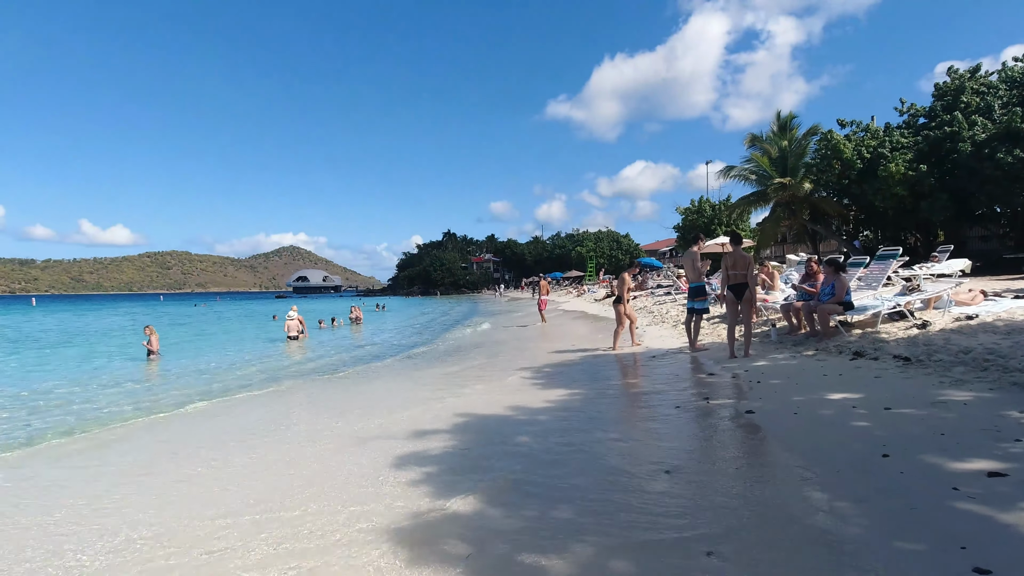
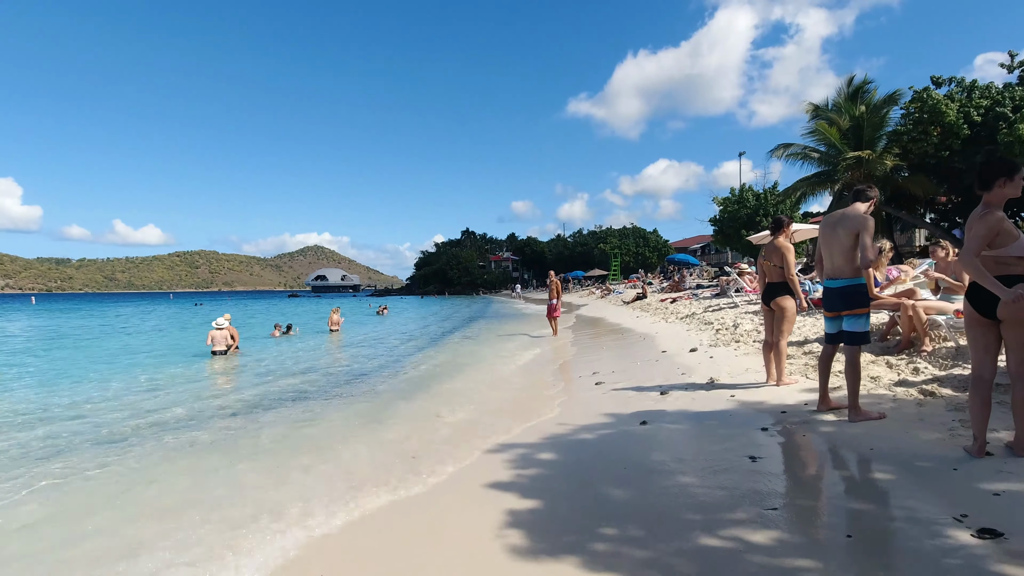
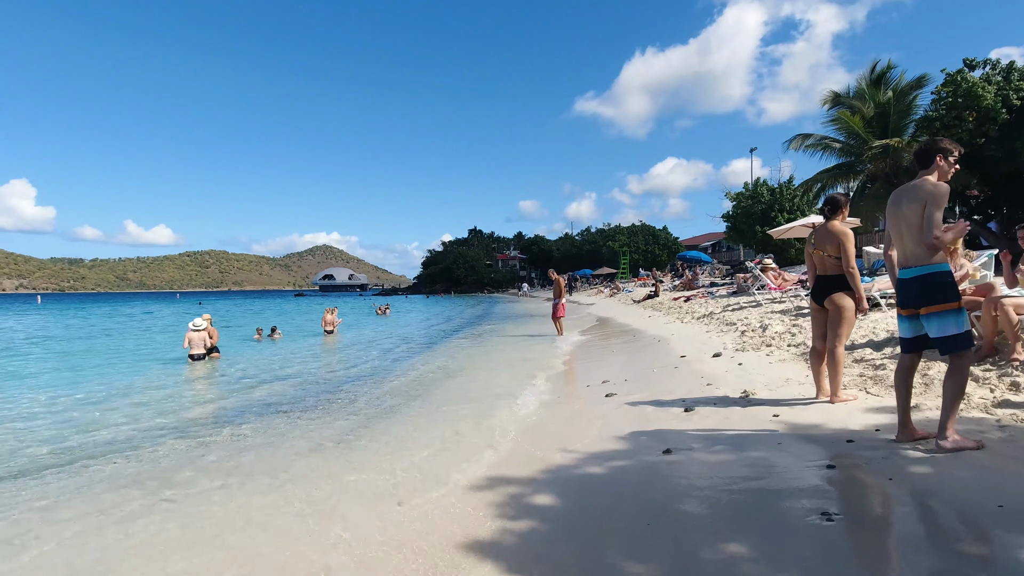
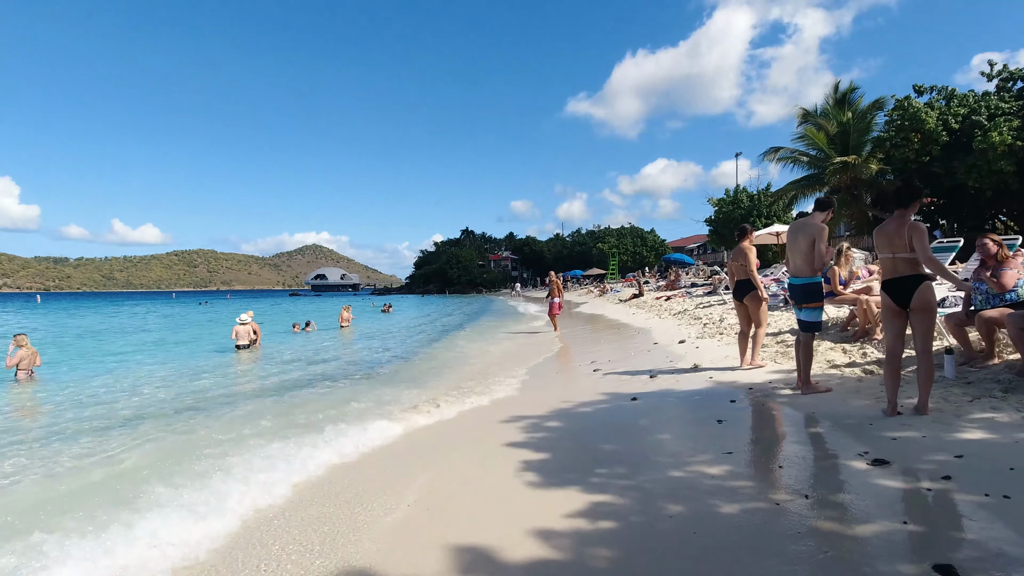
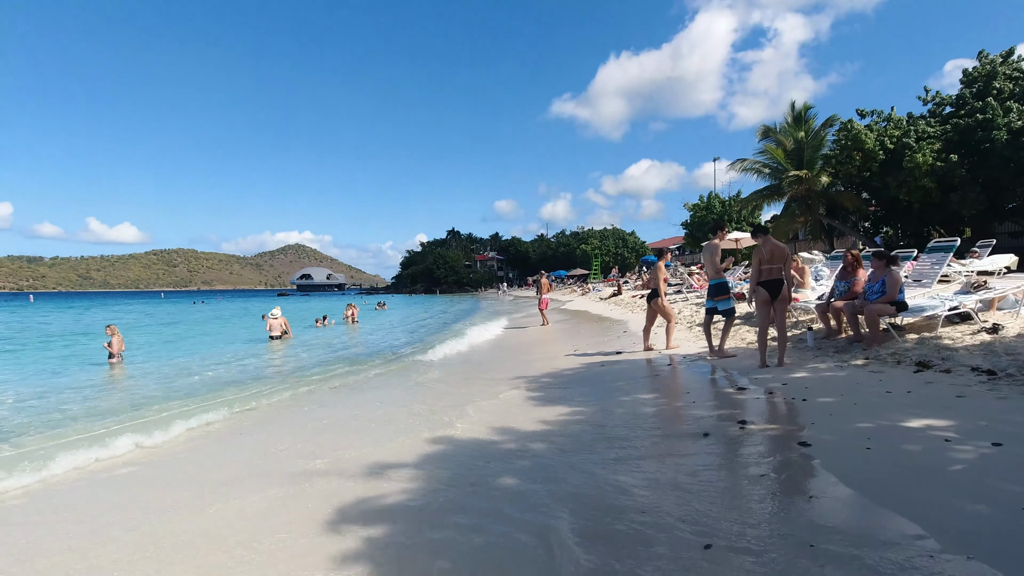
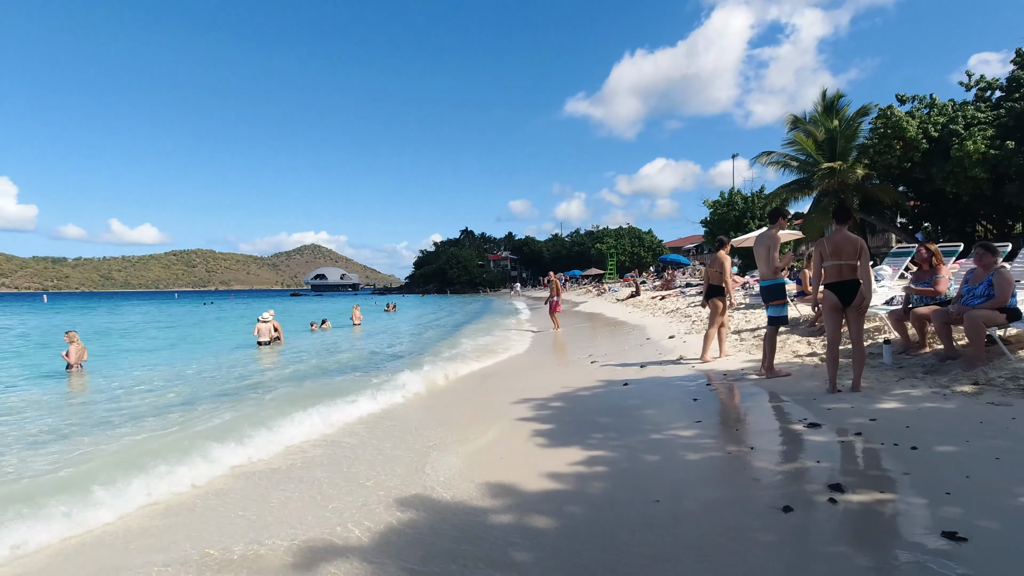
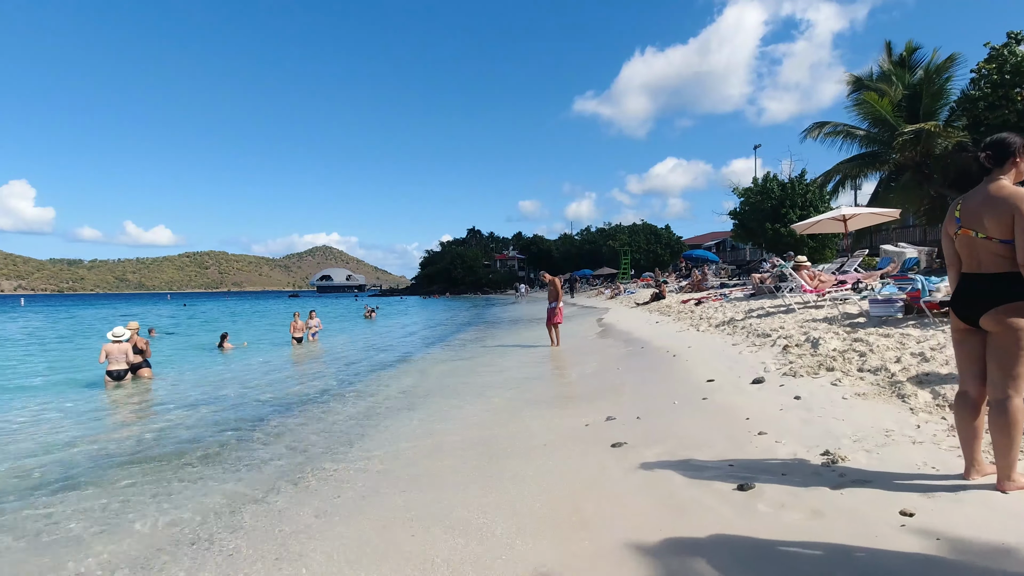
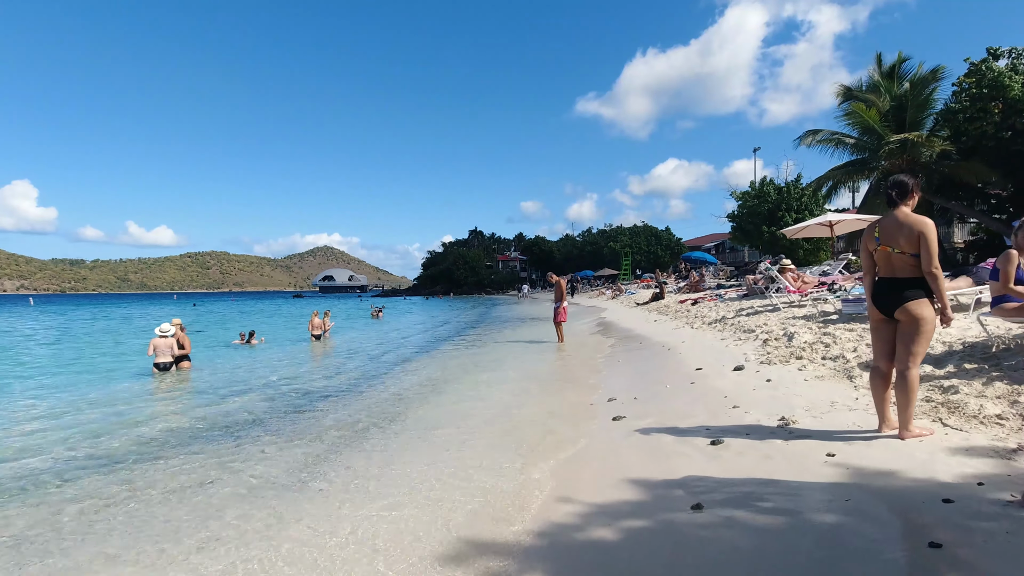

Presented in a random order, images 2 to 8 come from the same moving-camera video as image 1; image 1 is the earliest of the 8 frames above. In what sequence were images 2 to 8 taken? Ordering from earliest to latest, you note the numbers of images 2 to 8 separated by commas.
5, 6, 4, 2, 3, 8, 7
